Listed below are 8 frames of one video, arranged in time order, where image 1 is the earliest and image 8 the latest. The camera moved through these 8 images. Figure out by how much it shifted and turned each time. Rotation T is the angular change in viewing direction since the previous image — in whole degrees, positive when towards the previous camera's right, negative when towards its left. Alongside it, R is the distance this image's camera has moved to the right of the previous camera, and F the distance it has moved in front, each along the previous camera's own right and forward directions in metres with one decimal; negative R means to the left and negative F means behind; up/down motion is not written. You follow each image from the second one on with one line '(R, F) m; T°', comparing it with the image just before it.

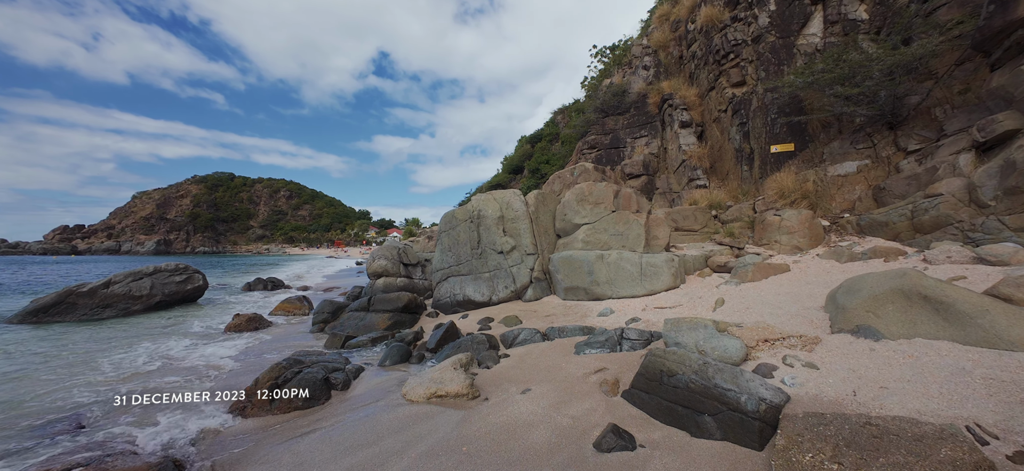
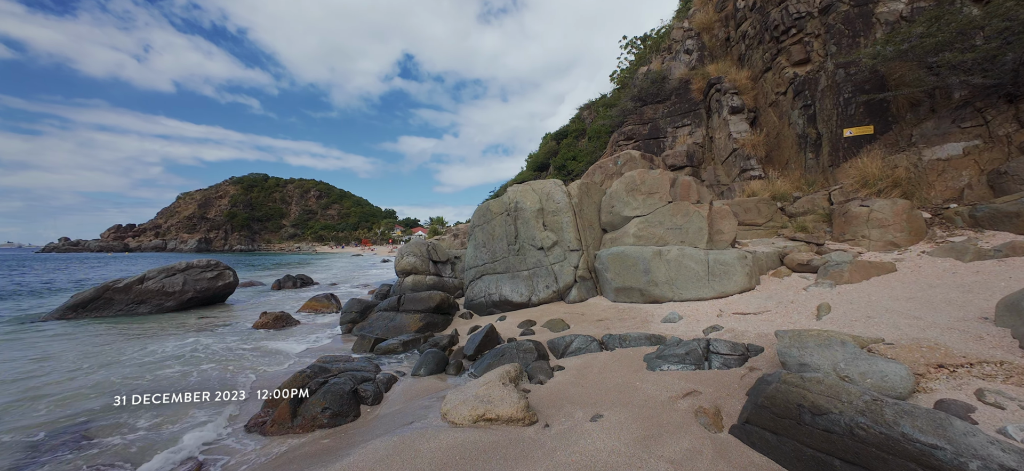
(-0.5, +0.9) m; -4°
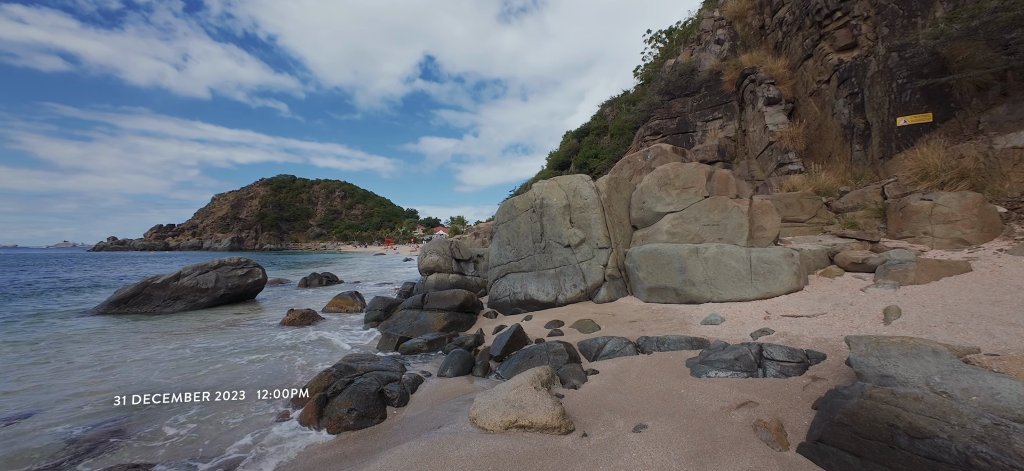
(-0.1, +0.3) m; -3°
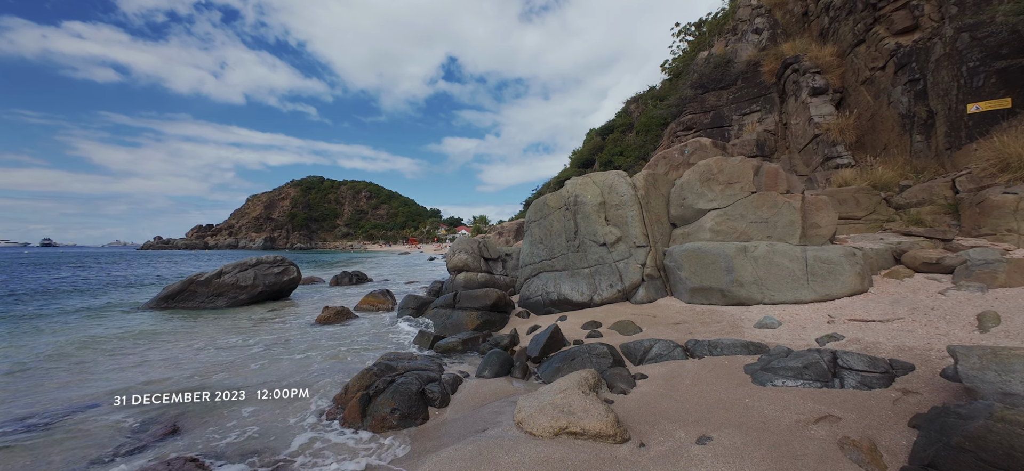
(-0.3, +0.2) m; -3°
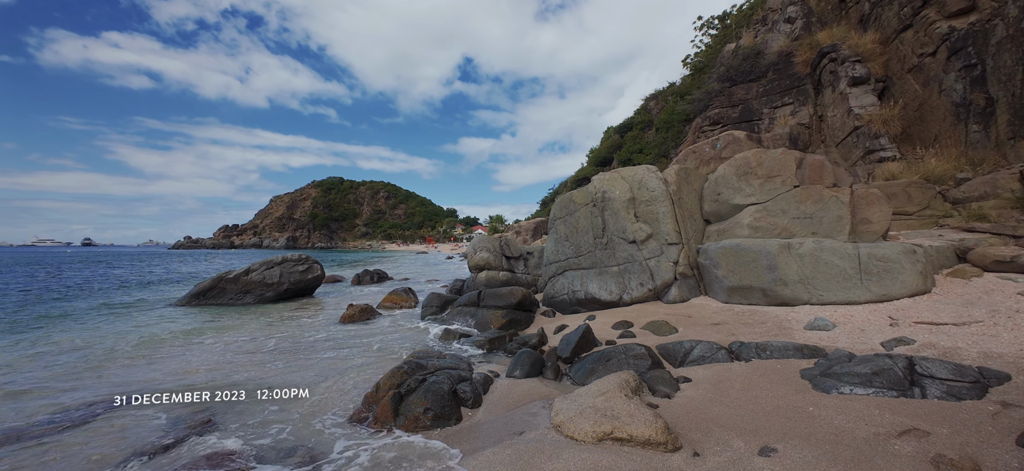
(-0.2, +0.2) m; -2°
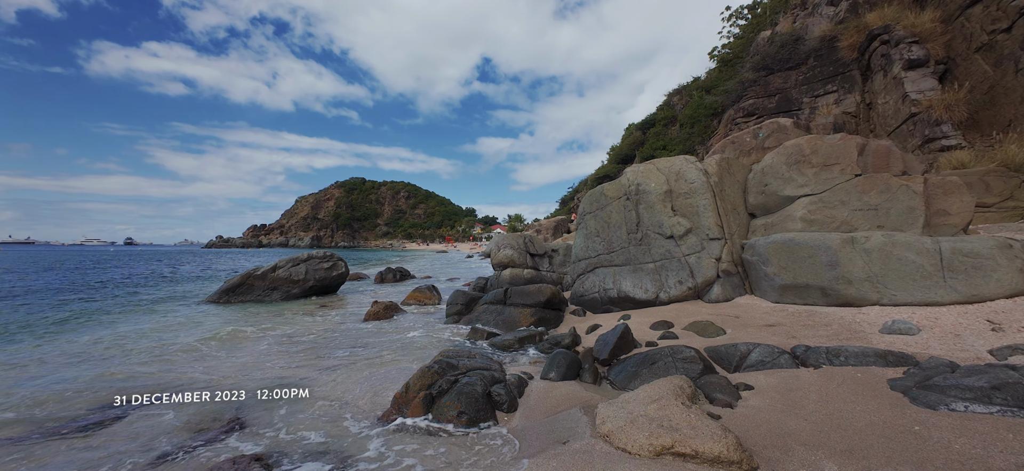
(-0.2, +0.3) m; -3°
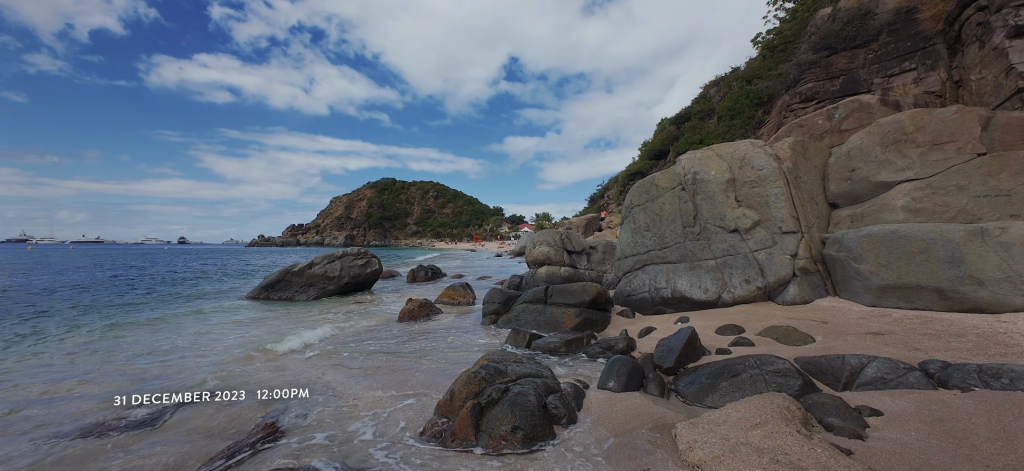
(-0.3, +0.6) m; -4°
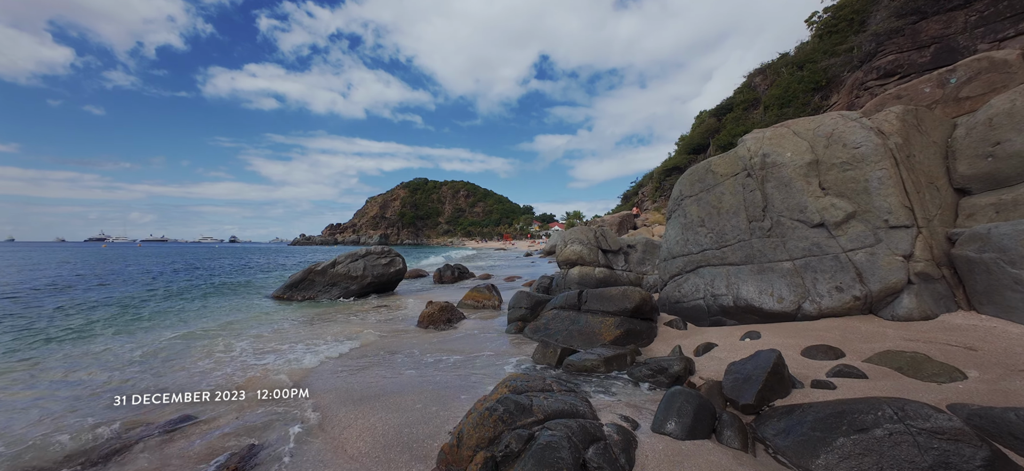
(0.0, +1.1) m; -5°
